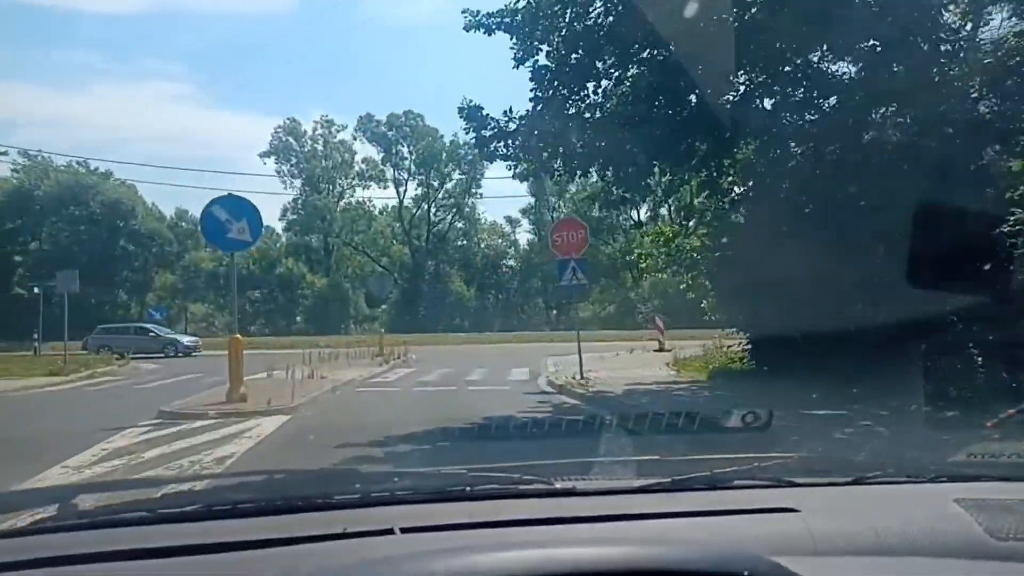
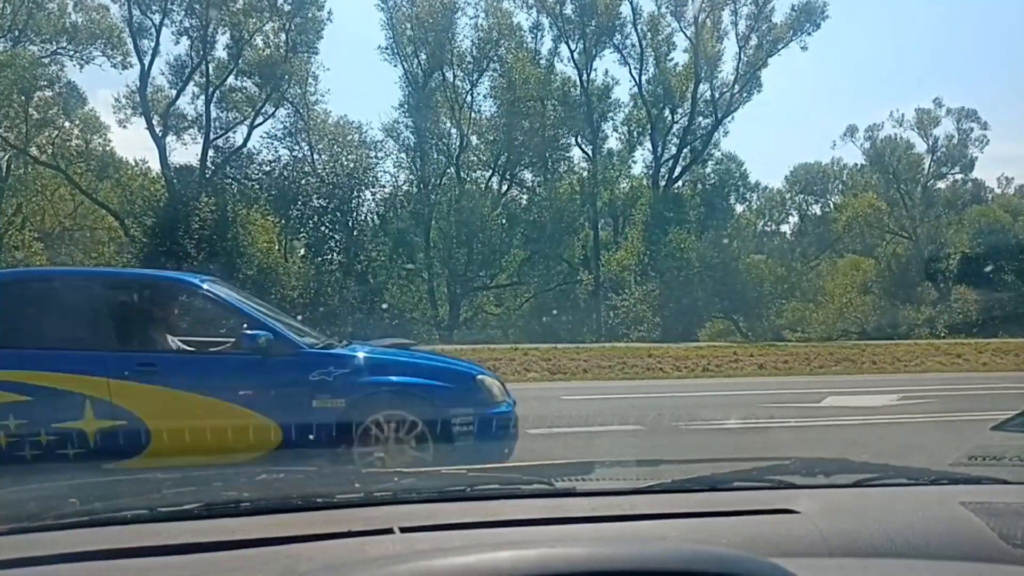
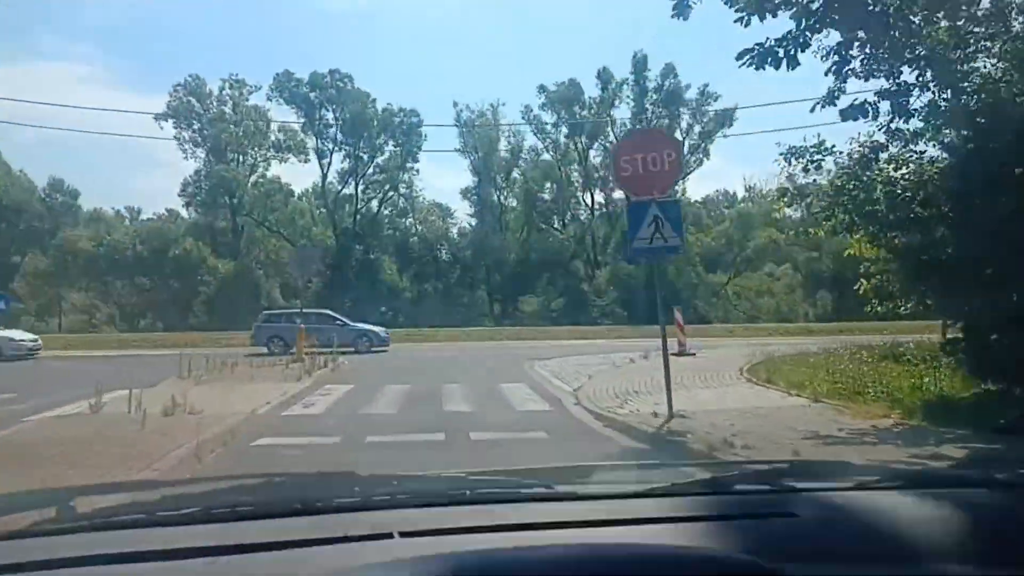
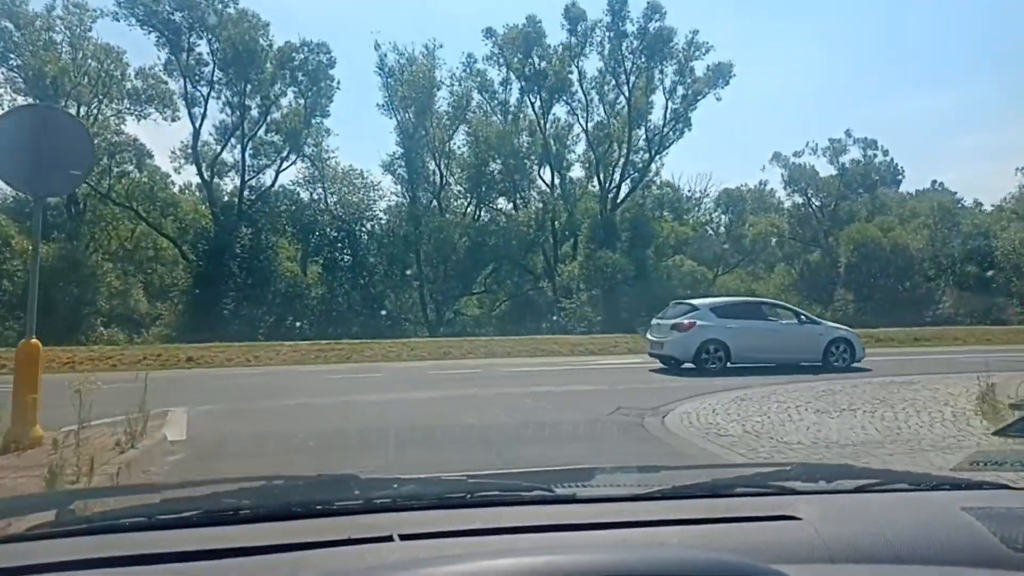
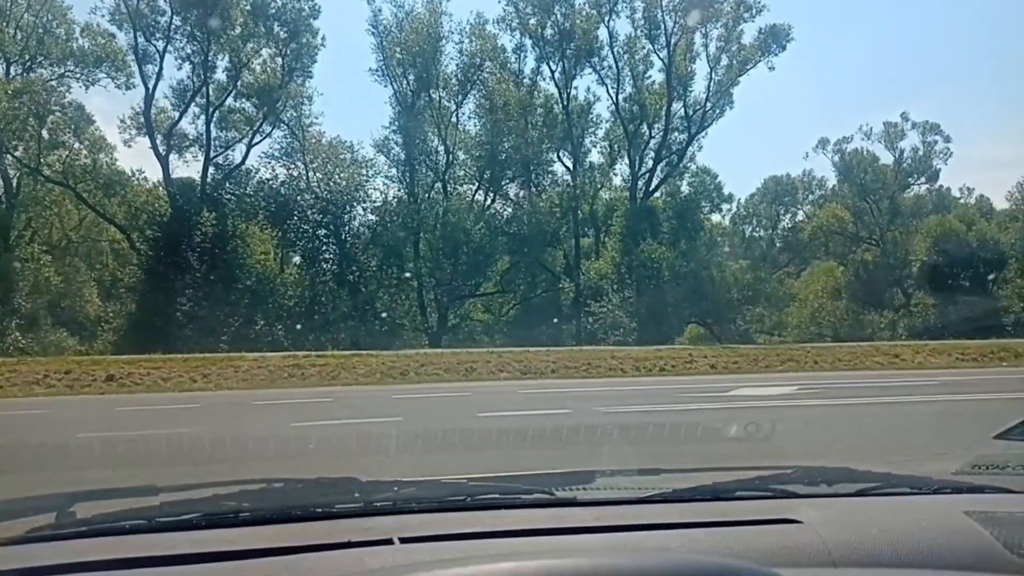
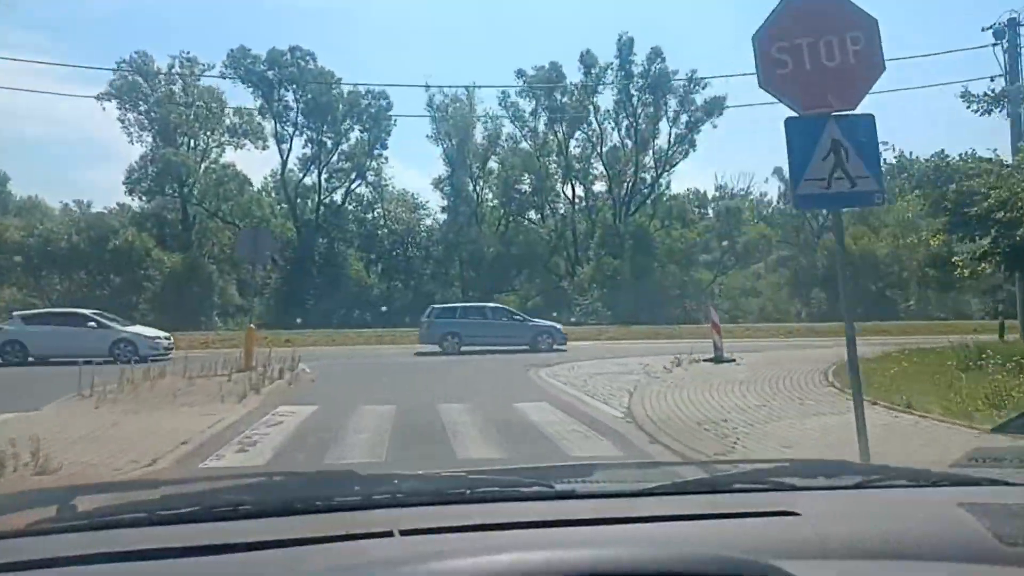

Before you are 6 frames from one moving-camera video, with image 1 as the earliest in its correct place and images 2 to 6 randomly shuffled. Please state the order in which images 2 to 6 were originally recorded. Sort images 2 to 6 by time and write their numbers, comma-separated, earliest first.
3, 6, 4, 5, 2
